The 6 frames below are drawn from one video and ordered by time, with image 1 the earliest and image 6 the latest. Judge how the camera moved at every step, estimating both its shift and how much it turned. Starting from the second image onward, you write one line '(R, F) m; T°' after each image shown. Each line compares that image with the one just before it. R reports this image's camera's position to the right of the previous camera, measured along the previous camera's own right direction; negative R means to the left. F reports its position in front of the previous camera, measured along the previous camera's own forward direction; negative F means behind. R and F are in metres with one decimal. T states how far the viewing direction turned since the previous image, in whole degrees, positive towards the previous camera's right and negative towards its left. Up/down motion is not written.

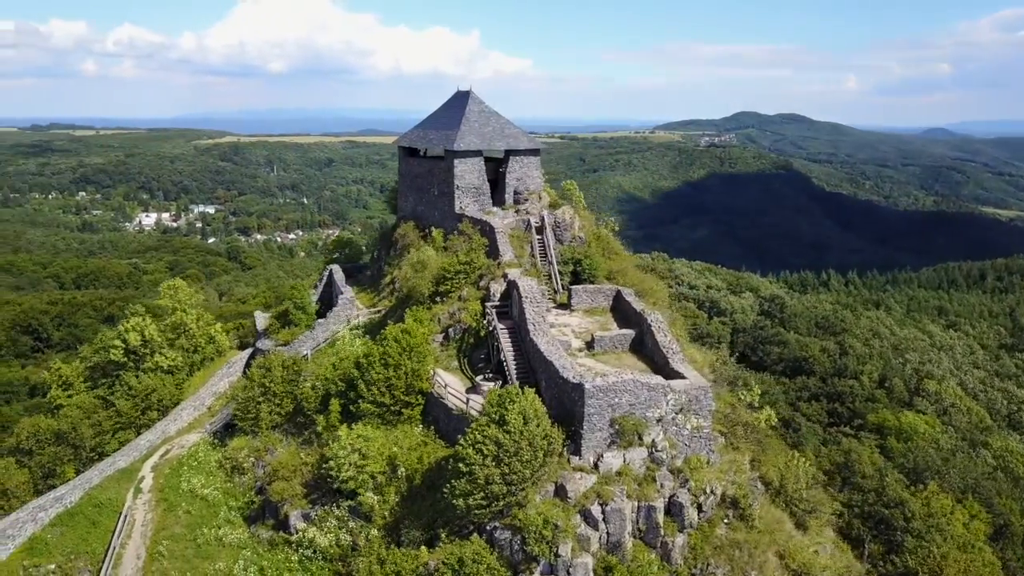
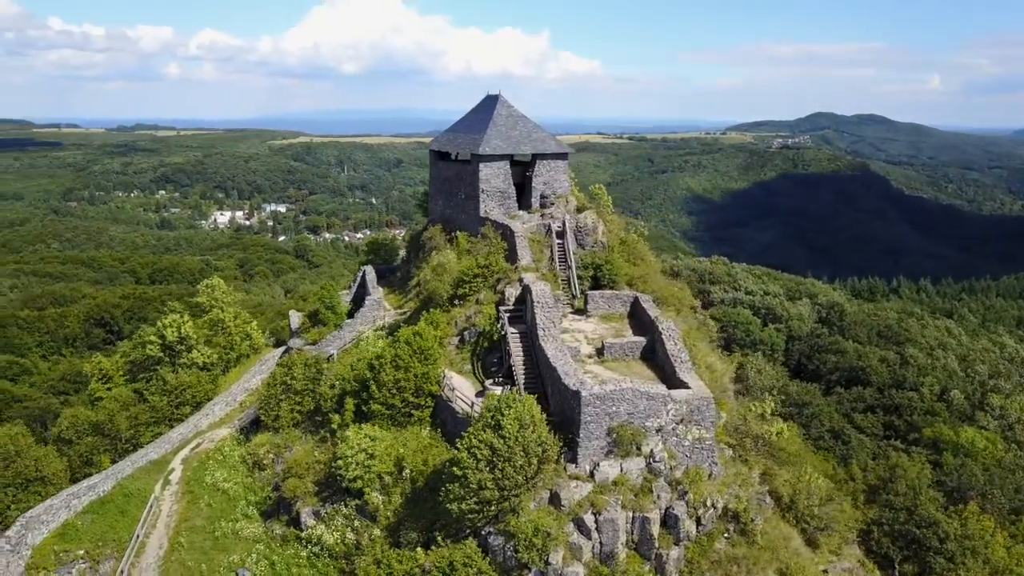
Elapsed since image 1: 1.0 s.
(+0.7, +0.1) m; -4°
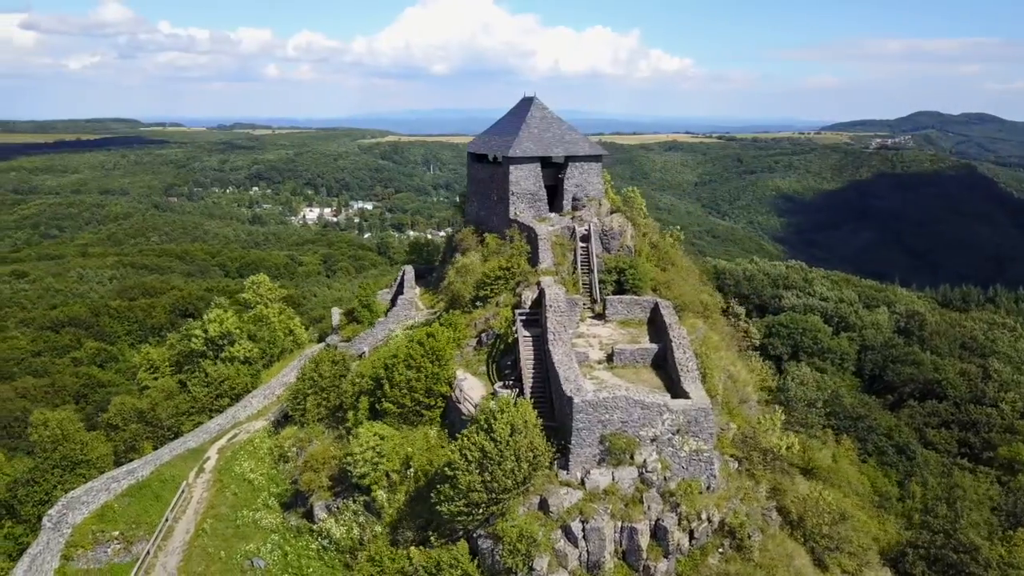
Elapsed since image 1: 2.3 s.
(+0.9, 0.0) m; -5°
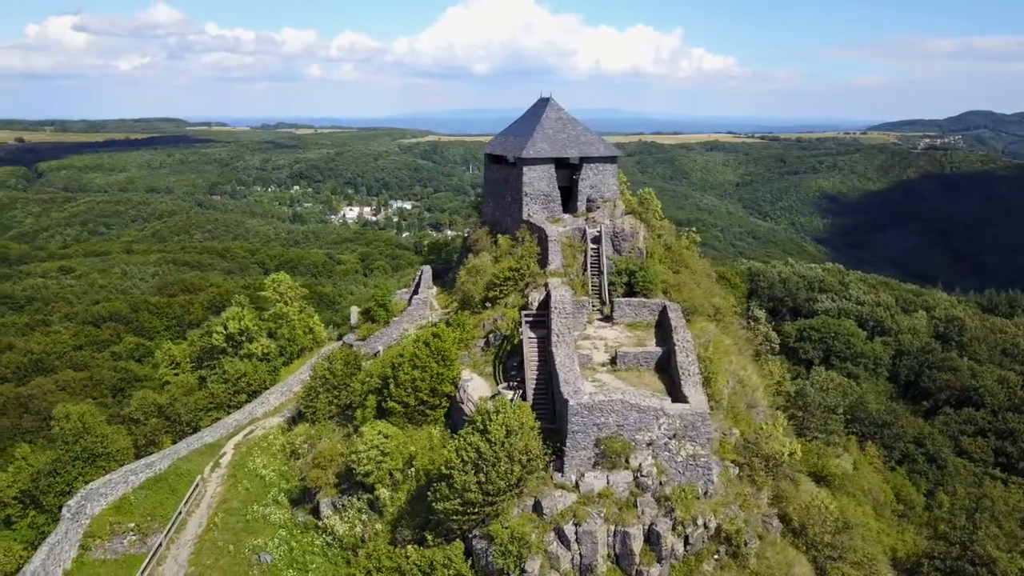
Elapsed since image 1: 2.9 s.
(+0.4, 0.0) m; -2°
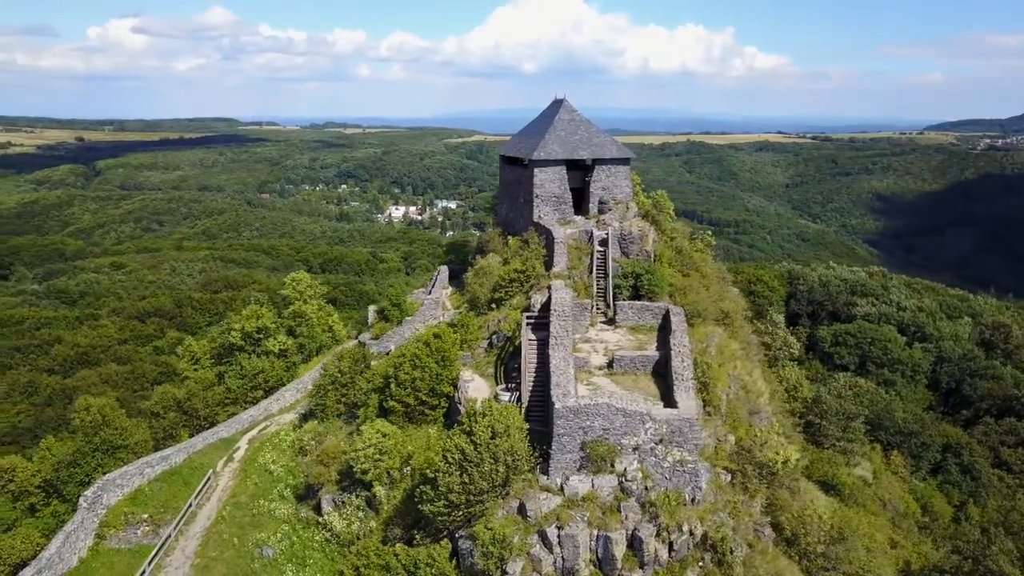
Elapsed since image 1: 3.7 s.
(+0.6, 0.0) m; -3°
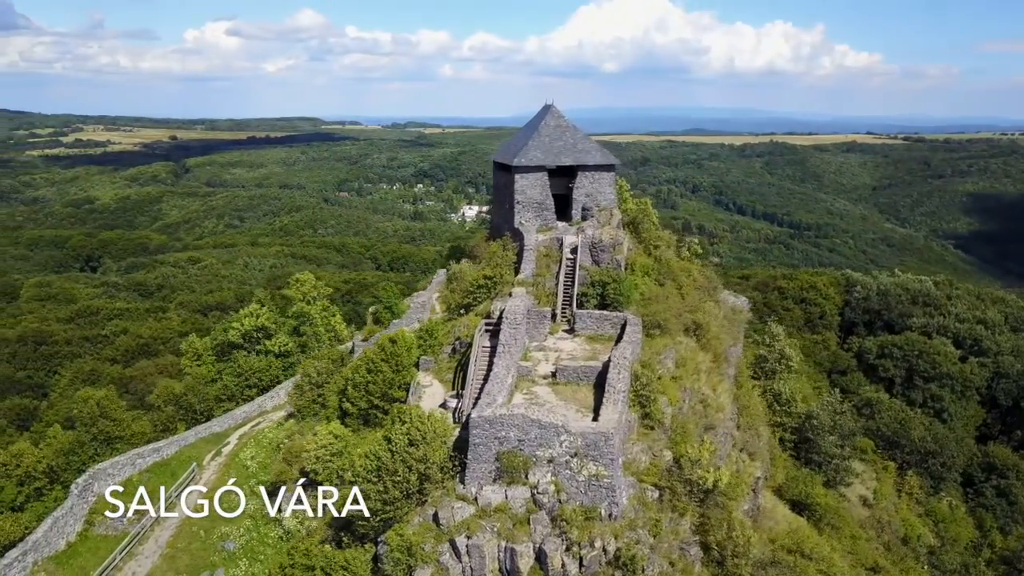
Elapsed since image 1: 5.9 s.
(+1.7, -0.1) m; -3°
